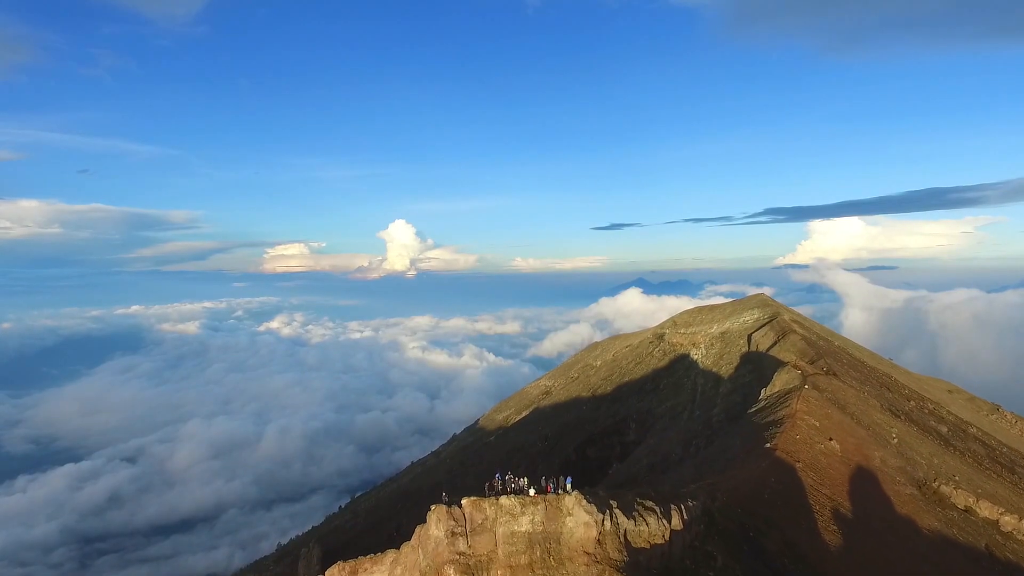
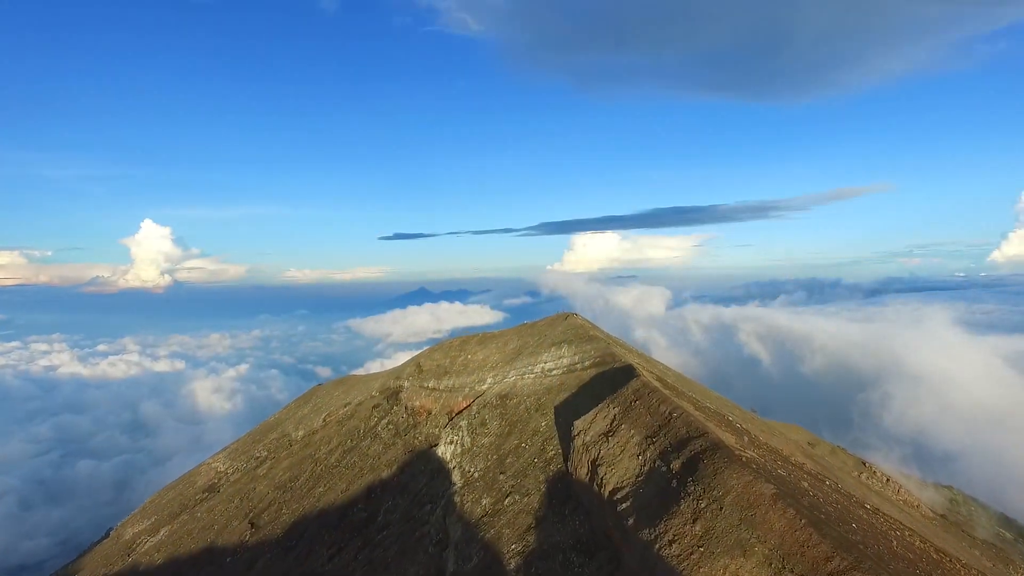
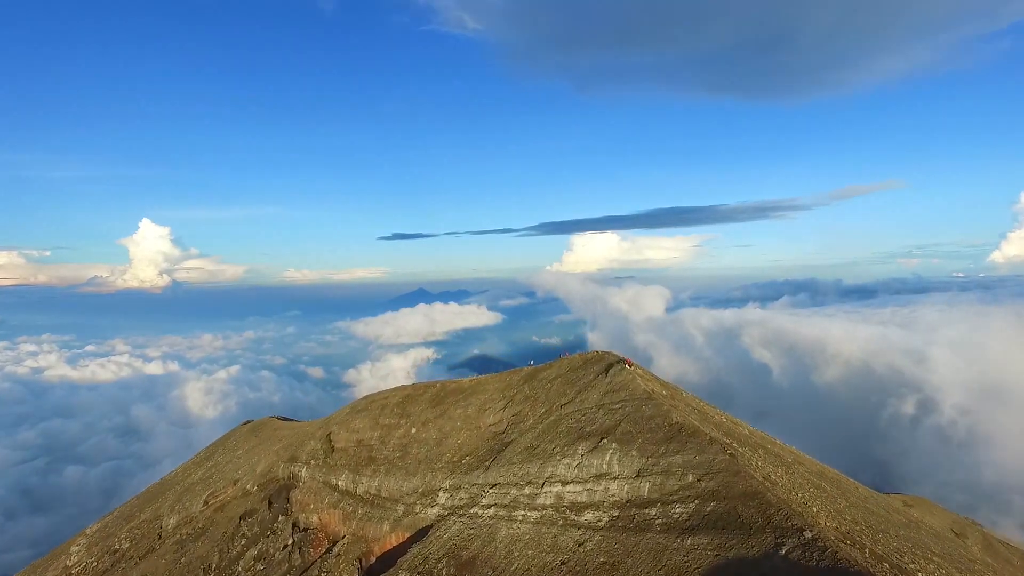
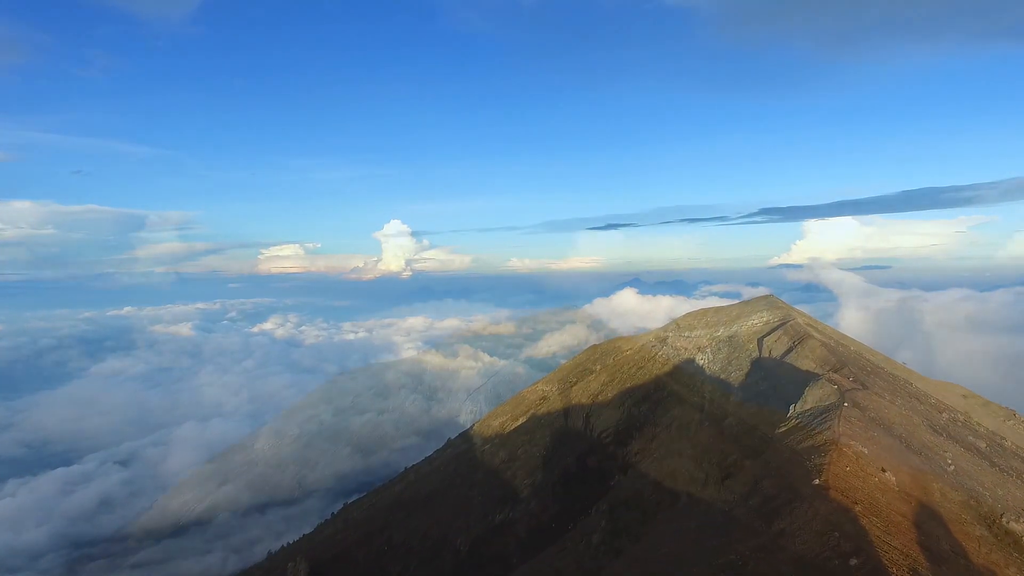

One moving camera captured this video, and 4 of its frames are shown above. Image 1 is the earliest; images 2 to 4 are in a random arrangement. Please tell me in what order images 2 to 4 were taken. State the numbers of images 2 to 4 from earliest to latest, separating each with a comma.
4, 2, 3
